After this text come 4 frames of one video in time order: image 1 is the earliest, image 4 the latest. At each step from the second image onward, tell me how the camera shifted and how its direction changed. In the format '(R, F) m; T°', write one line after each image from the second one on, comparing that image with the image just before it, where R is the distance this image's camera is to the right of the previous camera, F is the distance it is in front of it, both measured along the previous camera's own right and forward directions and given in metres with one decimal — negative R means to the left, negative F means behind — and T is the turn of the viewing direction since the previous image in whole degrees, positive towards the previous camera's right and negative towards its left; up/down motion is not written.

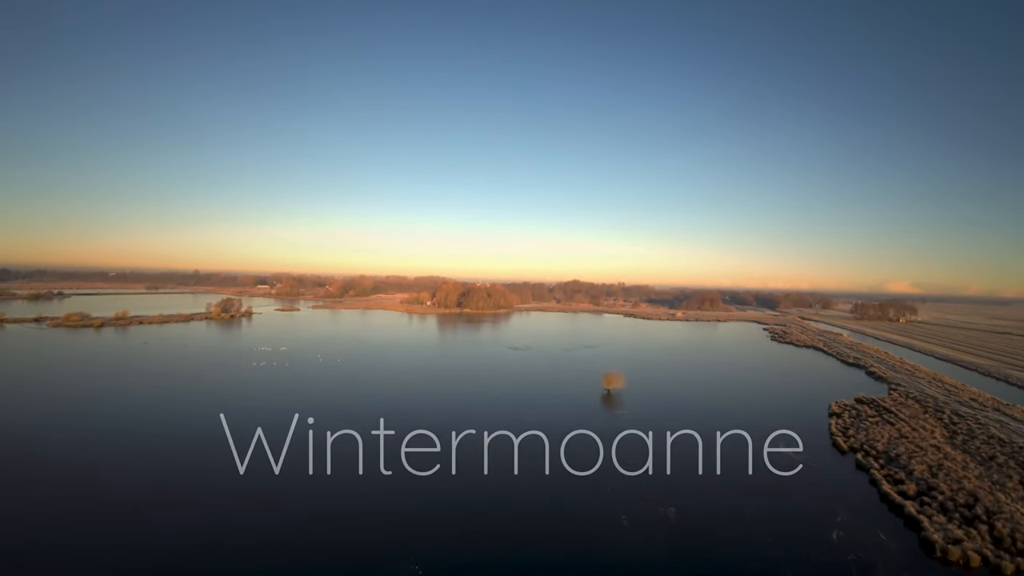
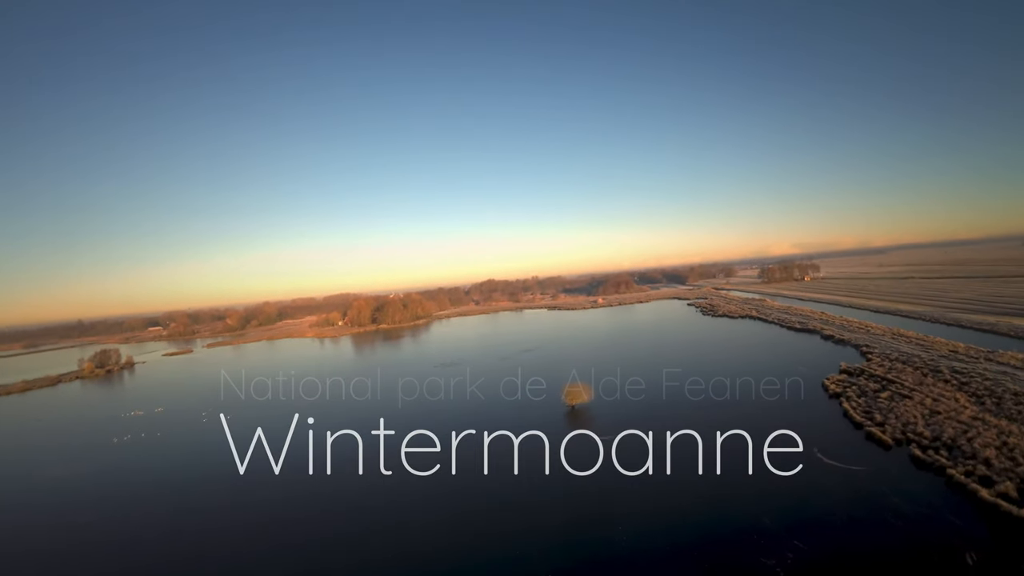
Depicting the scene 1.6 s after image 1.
(-0.1, +3.4) m; +11°
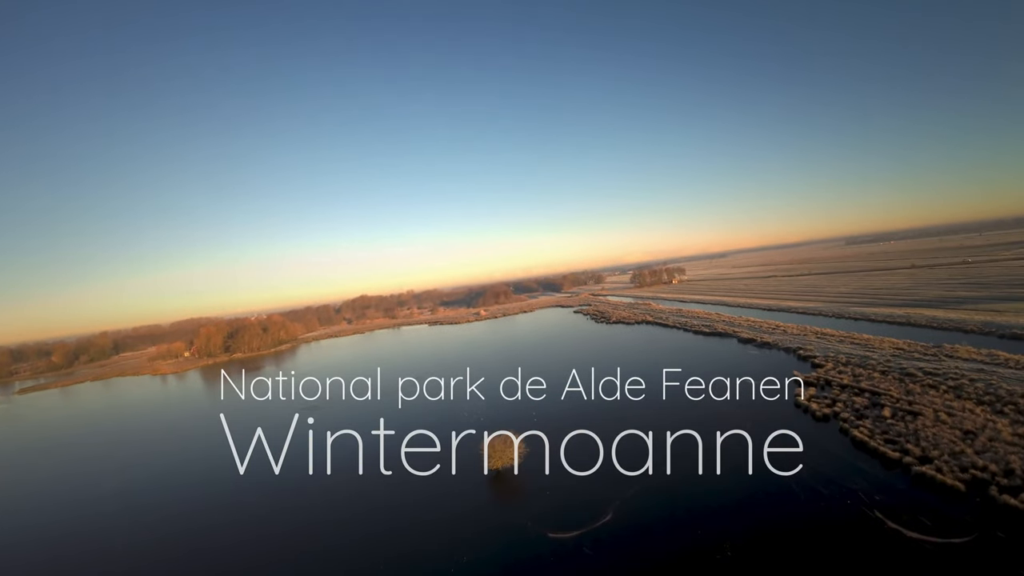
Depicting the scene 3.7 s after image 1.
(-0.5, +4.0) m; +17°
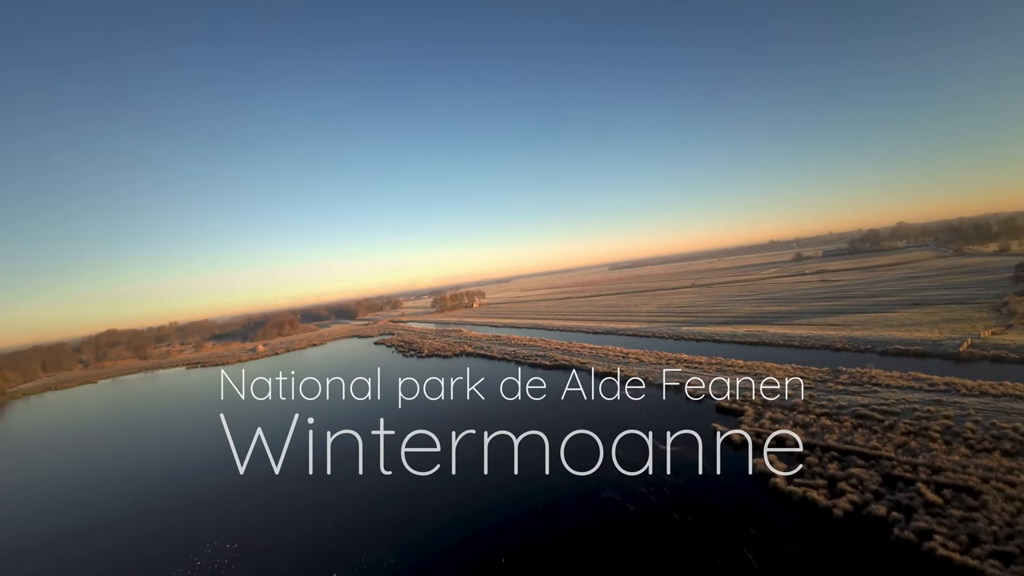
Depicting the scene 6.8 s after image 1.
(0.0, +5.8) m; +29°
